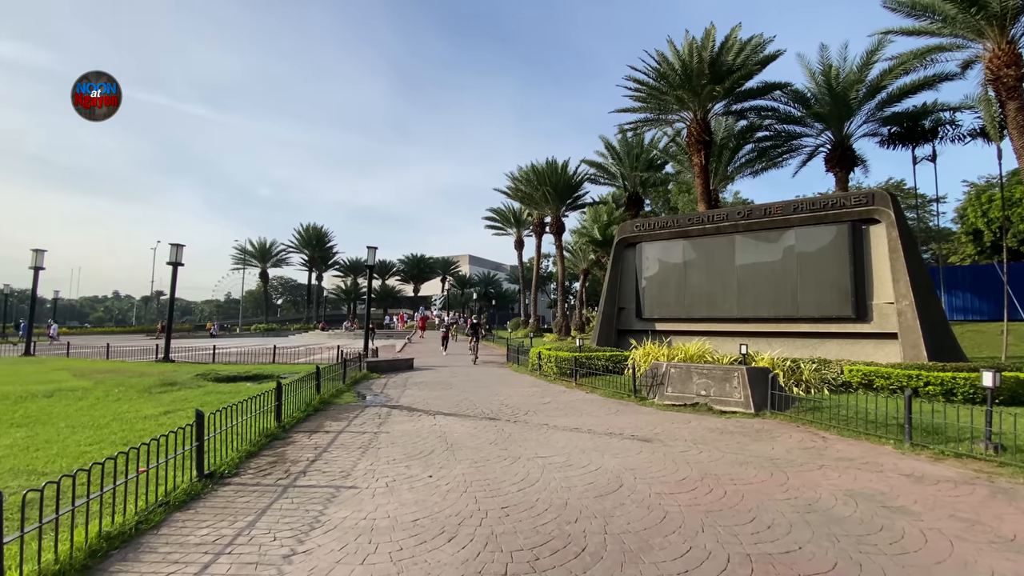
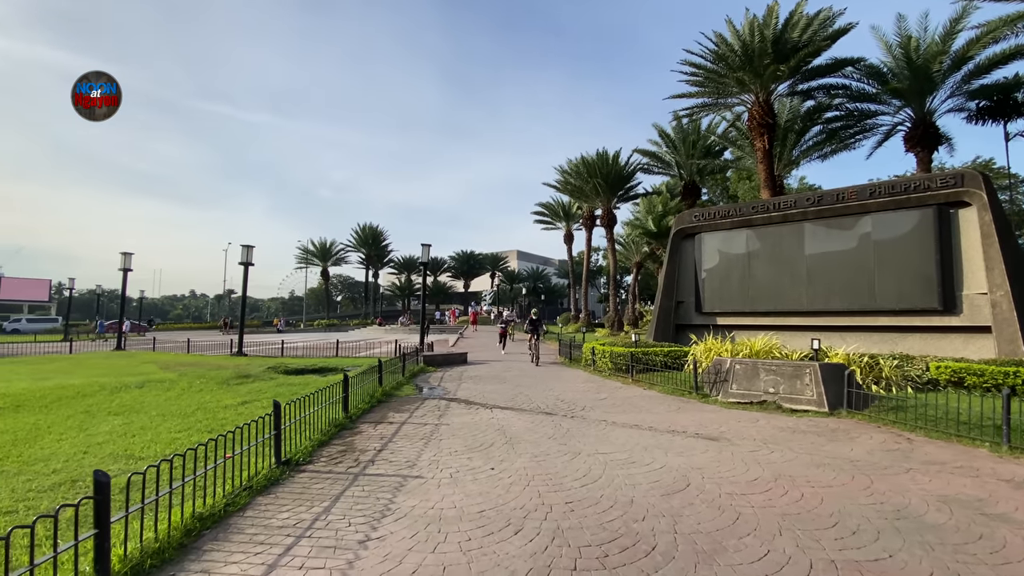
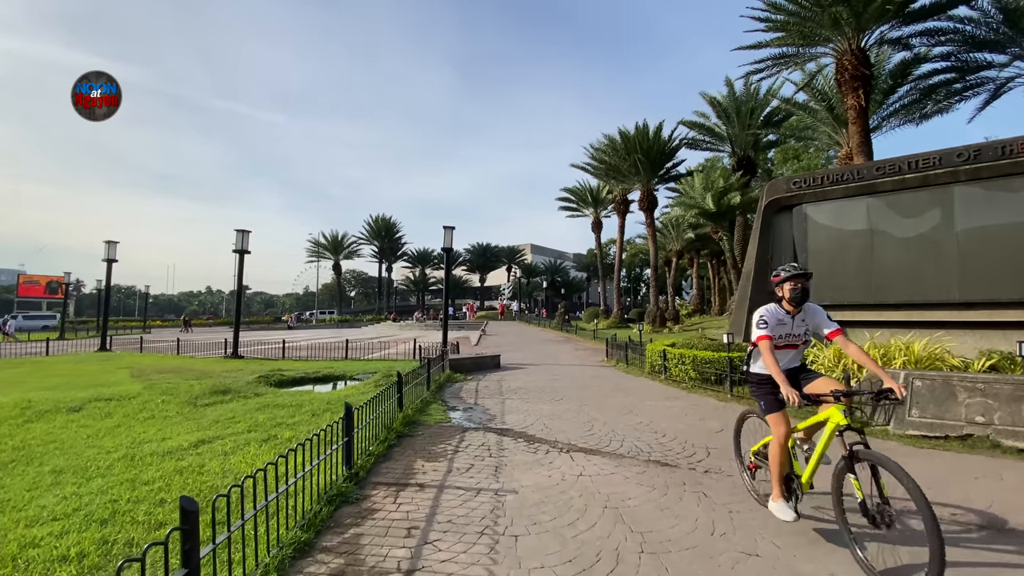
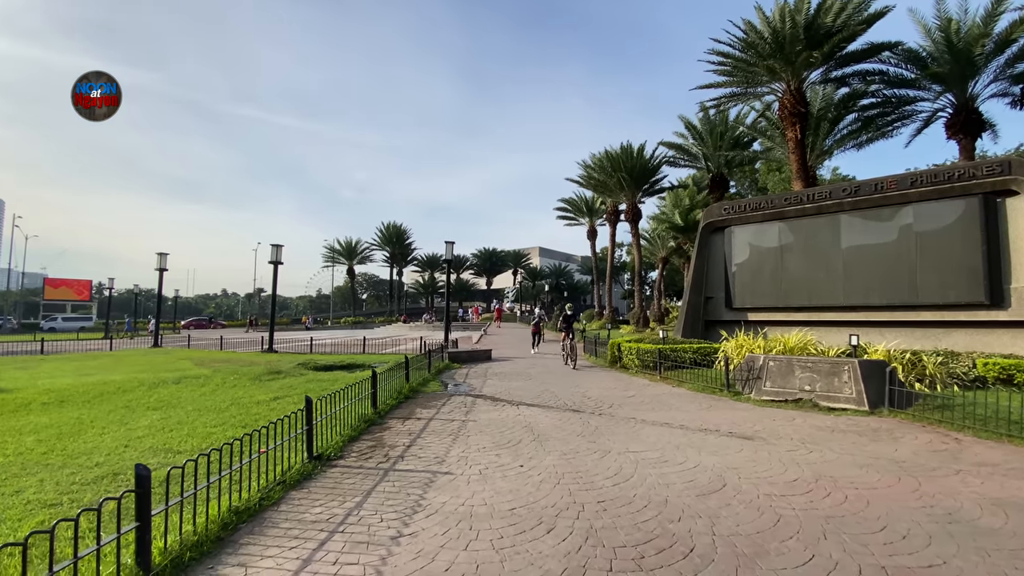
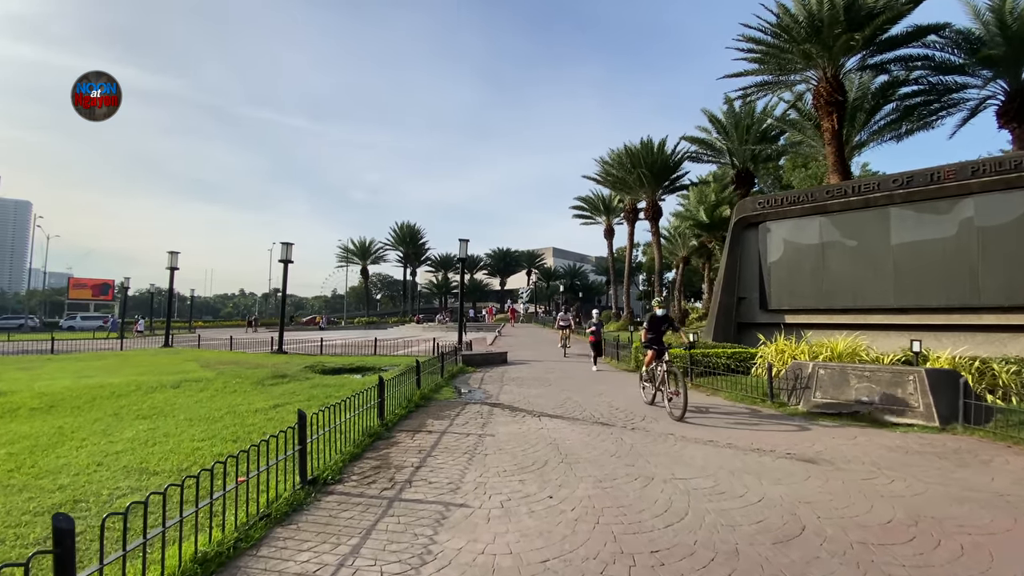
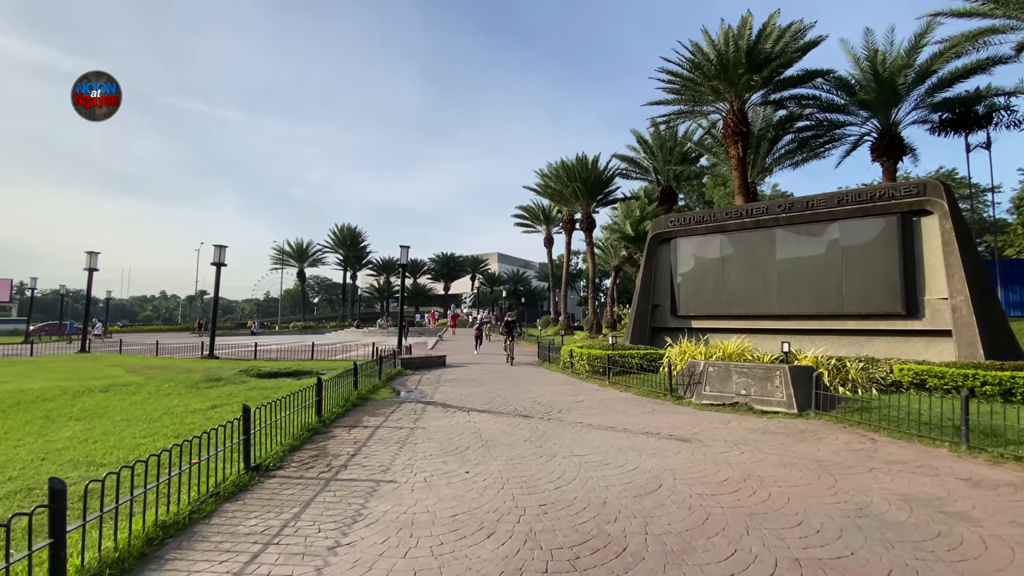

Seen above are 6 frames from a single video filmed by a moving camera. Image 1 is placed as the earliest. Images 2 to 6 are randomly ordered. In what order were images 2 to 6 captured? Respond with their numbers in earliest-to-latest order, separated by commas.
6, 2, 4, 5, 3
